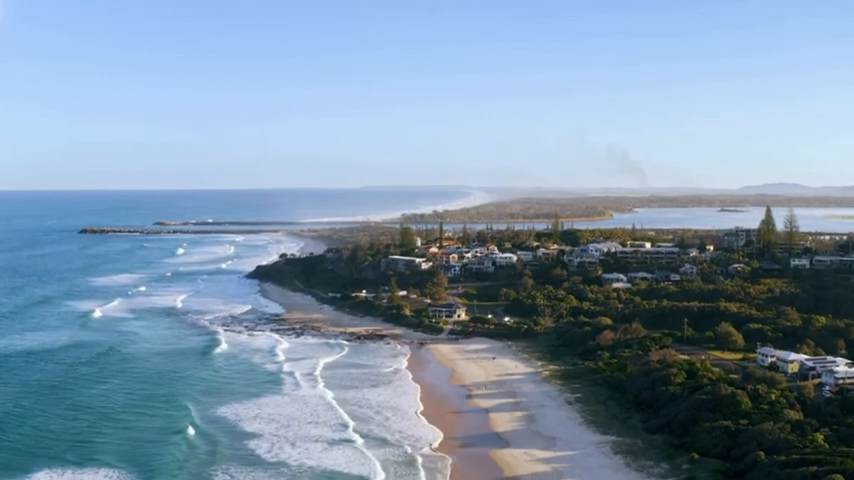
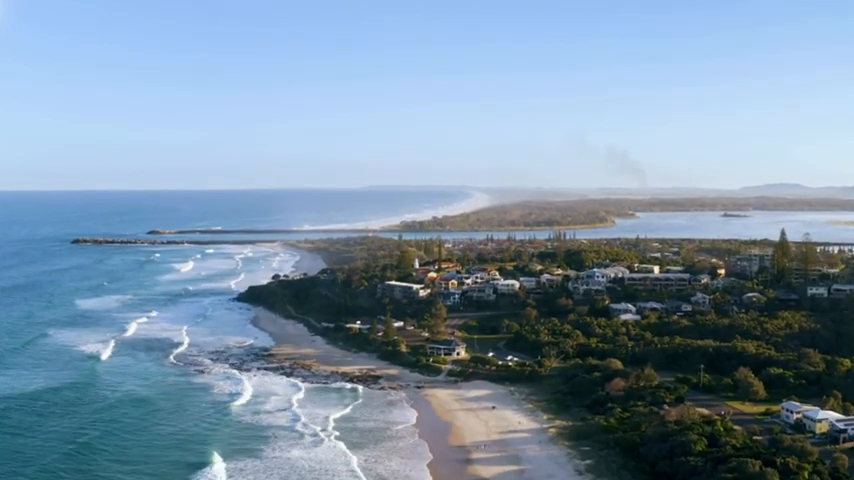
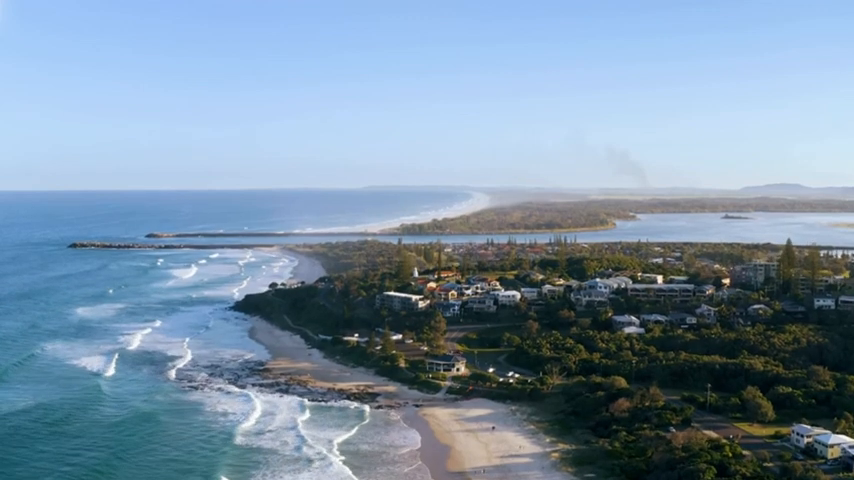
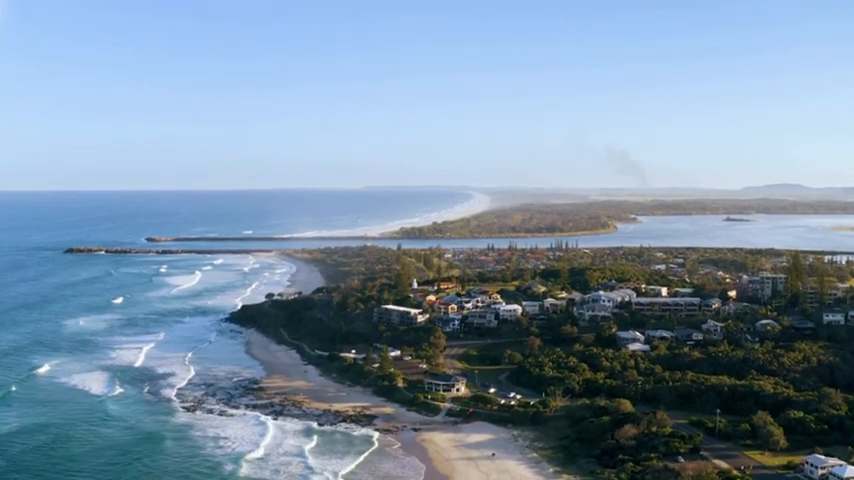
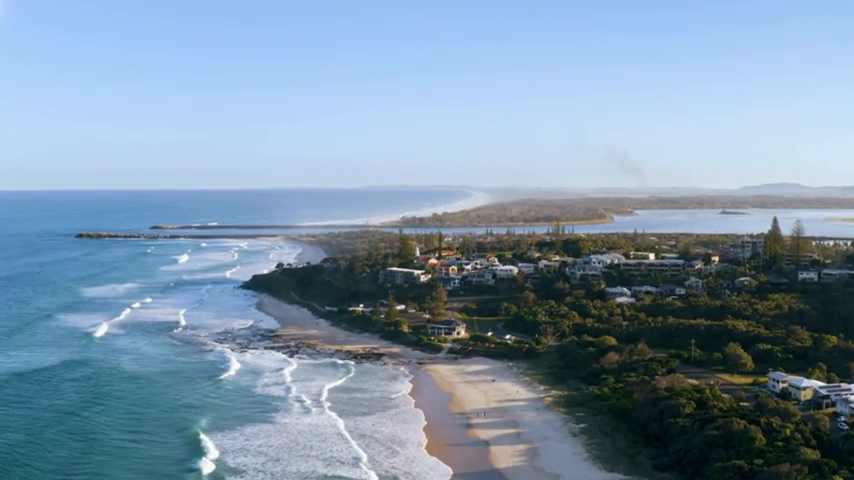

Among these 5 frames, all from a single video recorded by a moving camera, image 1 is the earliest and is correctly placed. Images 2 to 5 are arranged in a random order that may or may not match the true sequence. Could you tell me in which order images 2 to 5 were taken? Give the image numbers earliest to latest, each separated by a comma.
5, 2, 3, 4
